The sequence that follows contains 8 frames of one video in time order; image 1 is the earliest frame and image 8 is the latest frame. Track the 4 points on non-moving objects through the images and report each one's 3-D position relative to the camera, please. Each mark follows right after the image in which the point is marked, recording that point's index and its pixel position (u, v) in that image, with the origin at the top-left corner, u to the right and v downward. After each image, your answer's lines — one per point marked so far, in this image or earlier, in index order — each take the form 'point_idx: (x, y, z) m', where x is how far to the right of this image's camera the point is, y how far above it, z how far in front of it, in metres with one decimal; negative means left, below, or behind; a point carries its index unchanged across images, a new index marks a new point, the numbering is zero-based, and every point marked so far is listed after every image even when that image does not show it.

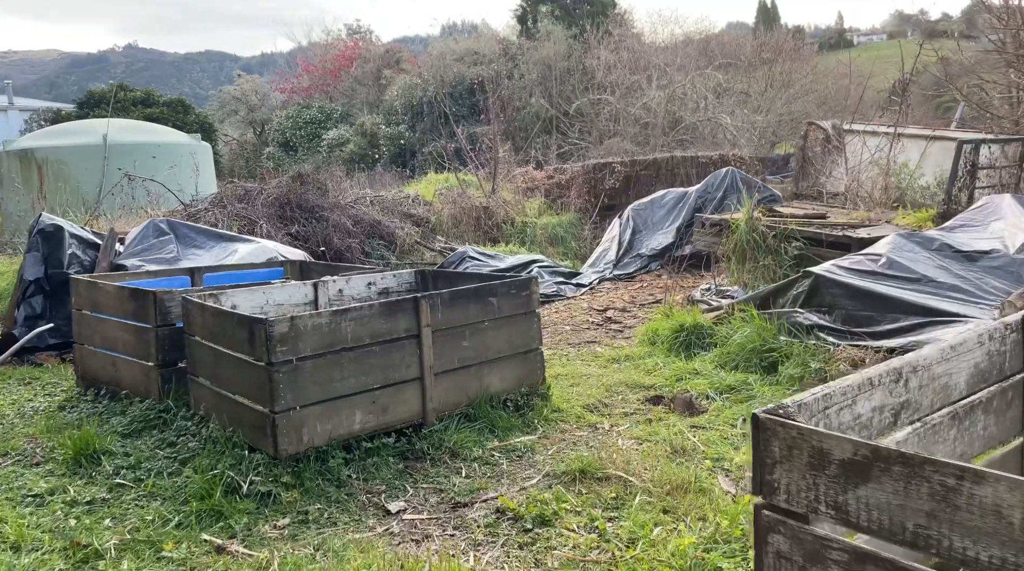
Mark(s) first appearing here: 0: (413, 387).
0: (-0.5, -0.5, +4.1) m
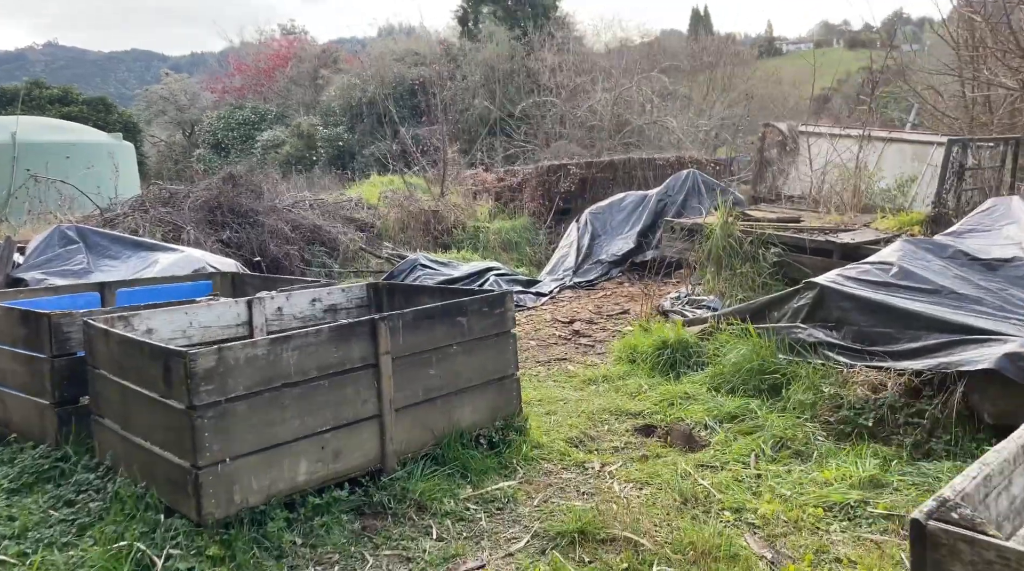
0: (-0.6, -0.6, +3.4) m
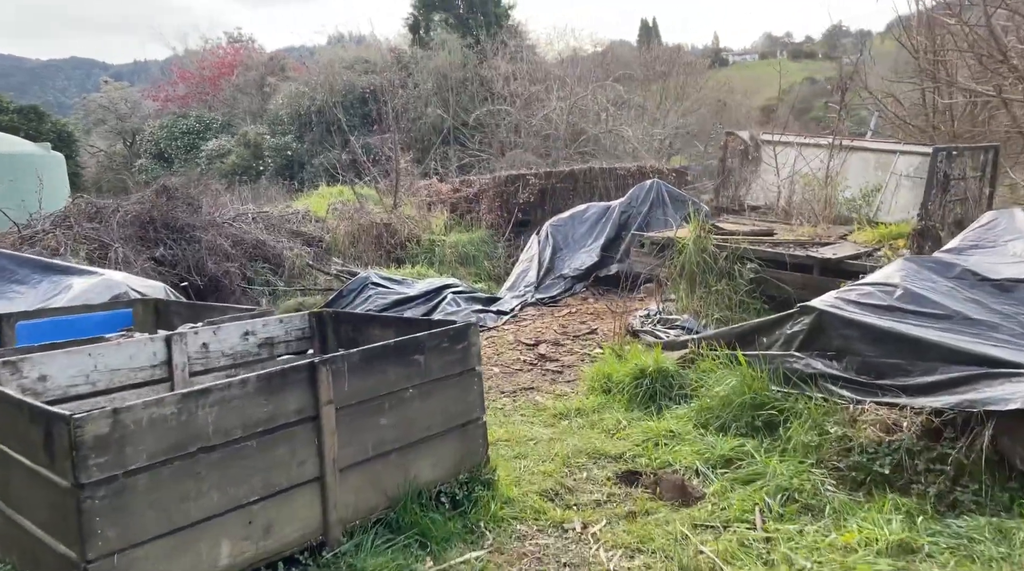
0: (-0.7, -0.7, +2.8) m
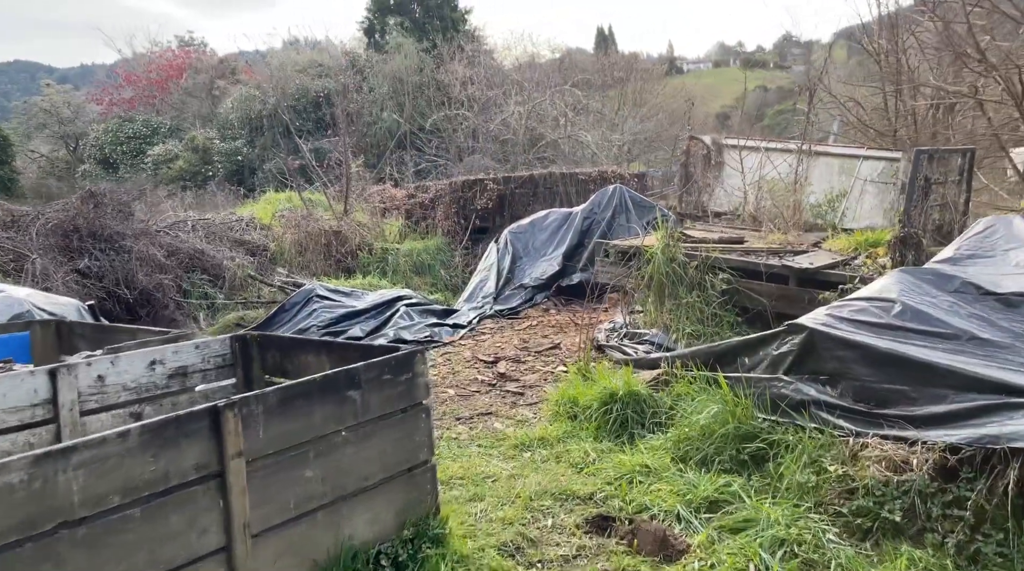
0: (-0.9, -0.8, +2.3) m
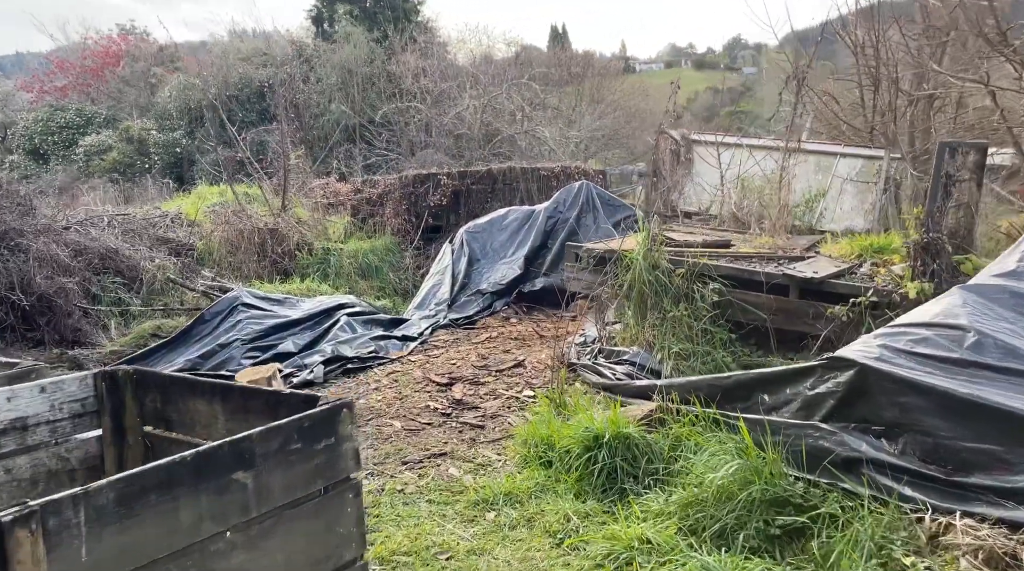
0: (-0.9, -0.9, +1.4) m
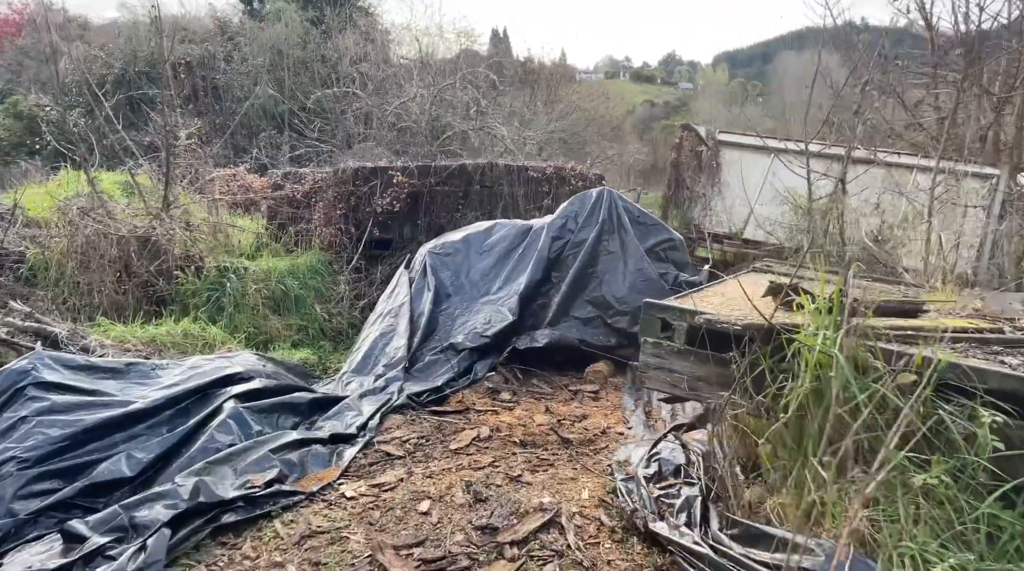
0: (-0.4, -1.2, -1.3) m
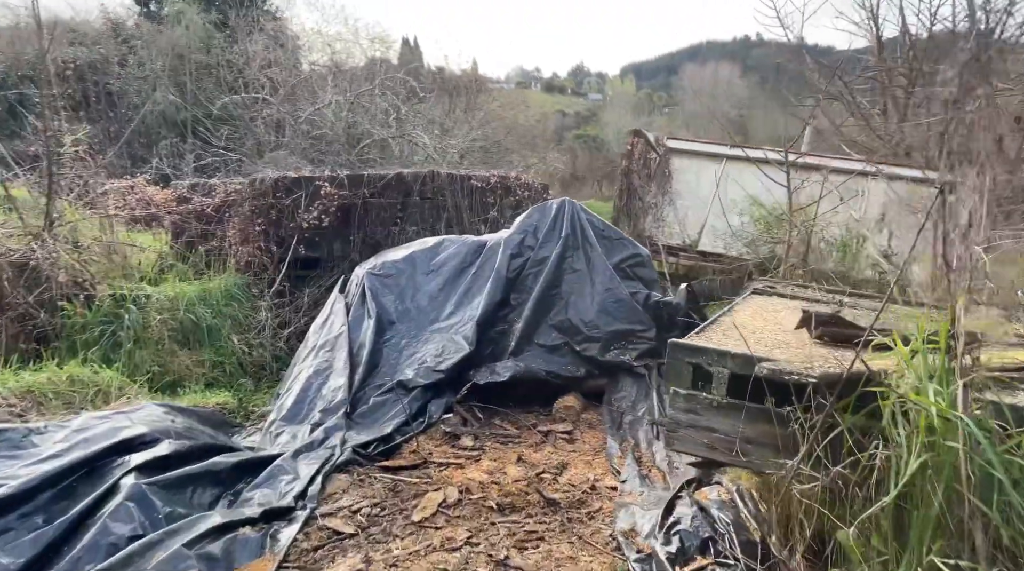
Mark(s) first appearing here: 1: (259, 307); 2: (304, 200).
0: (0.0, -1.3, -2.1) m
1: (-1.9, -0.1, +5.9) m
2: (-1.7, +0.7, +6.3) m
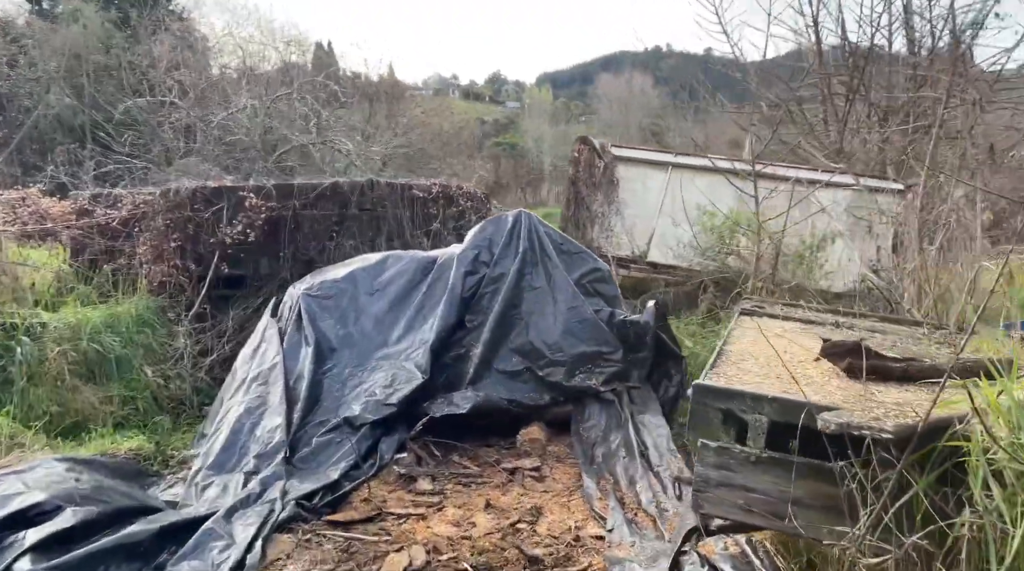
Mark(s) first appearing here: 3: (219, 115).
0: (+0.5, -1.3, -2.5) m
1: (-2.2, -0.3, +5.3) m
2: (-2.1, +0.5, +5.7) m
3: (-3.3, +2.1, +9.4) m
